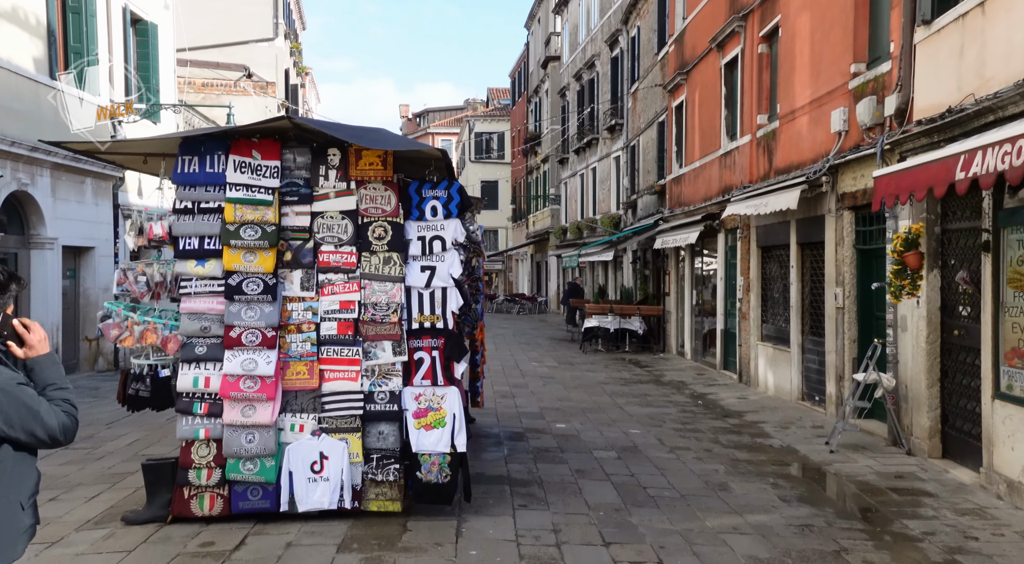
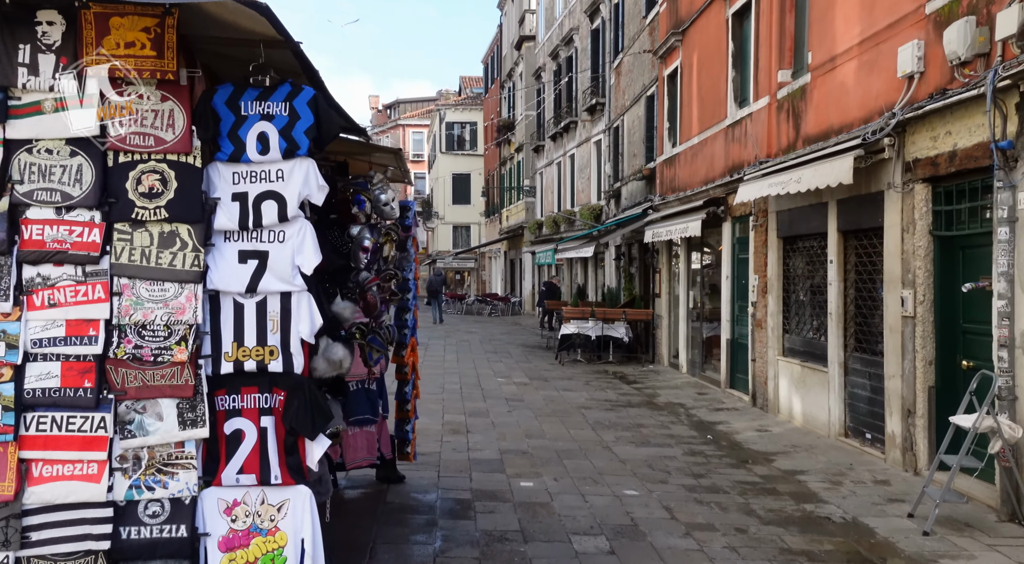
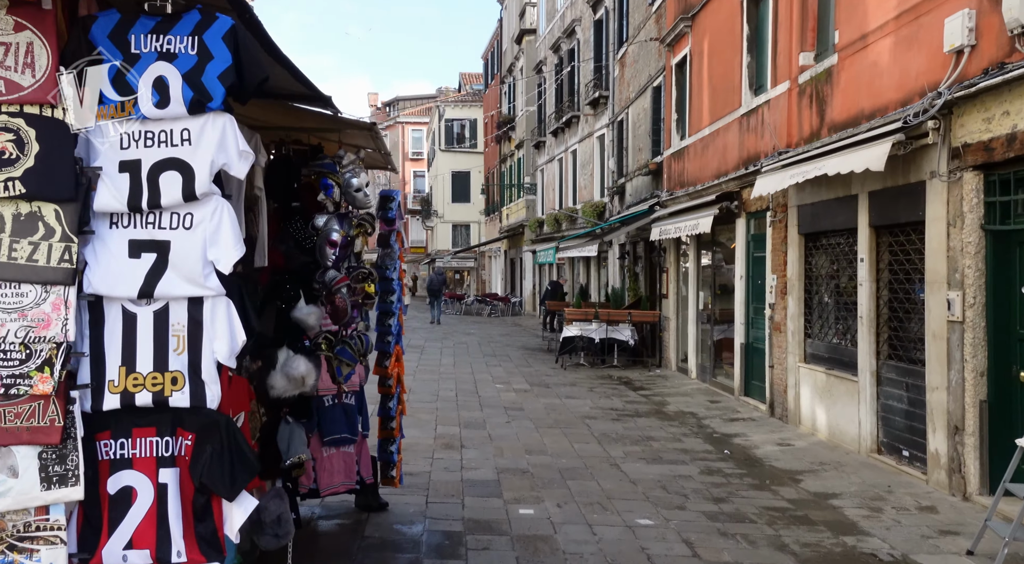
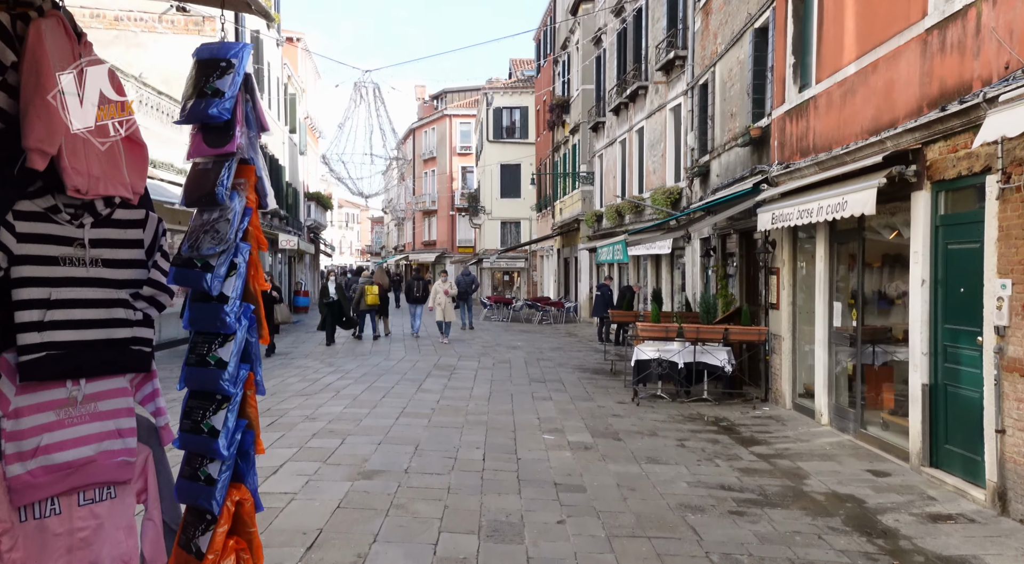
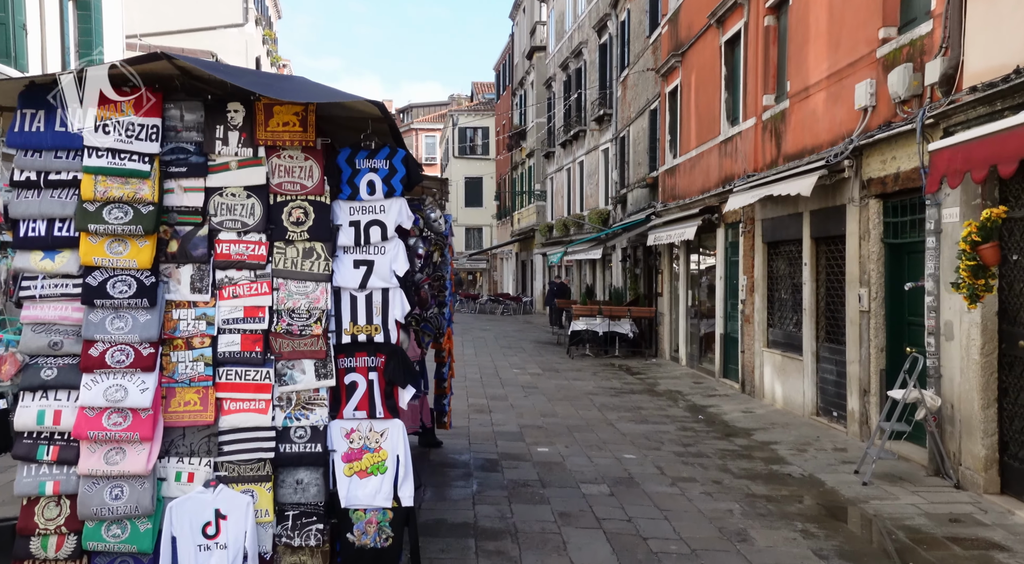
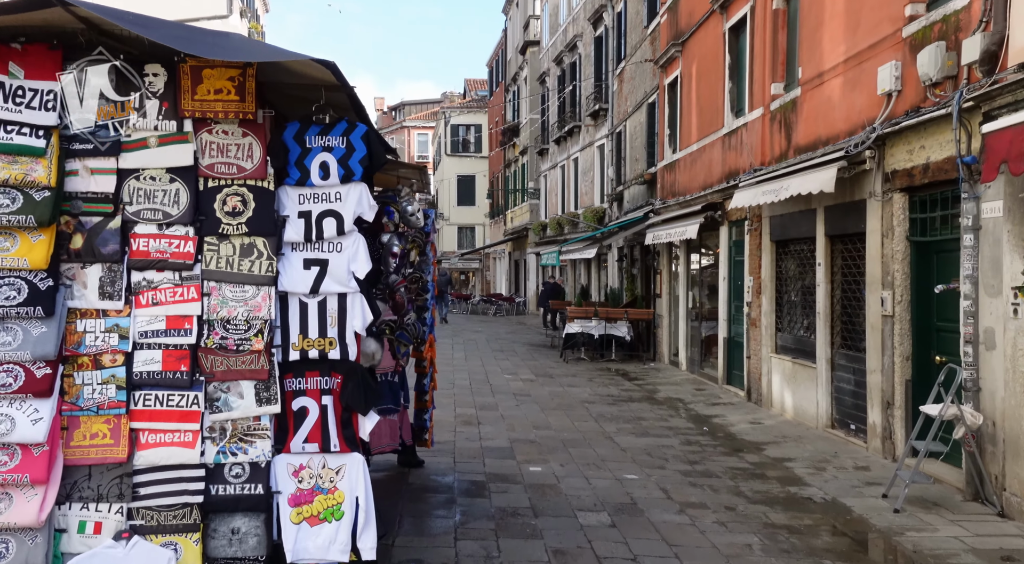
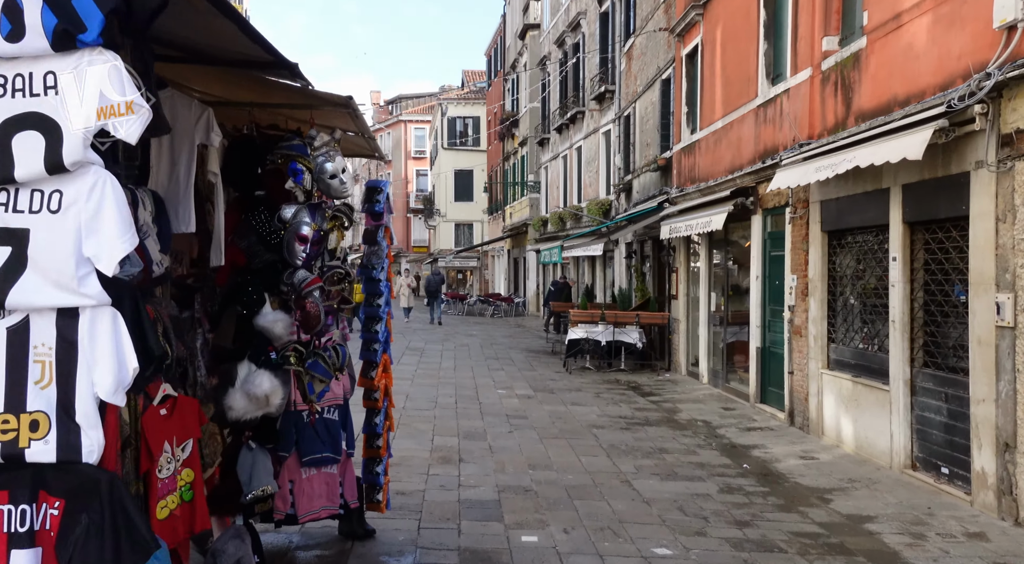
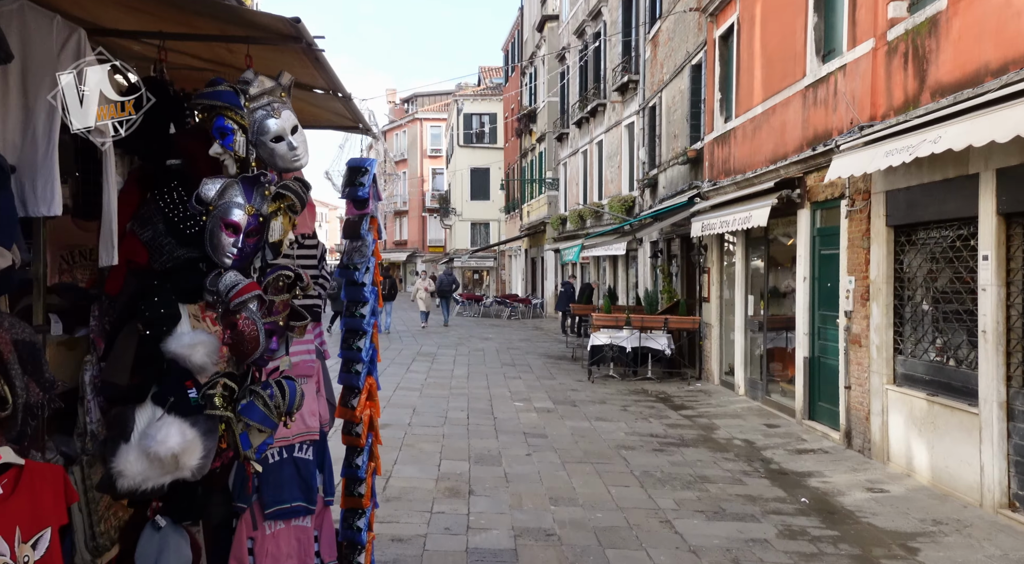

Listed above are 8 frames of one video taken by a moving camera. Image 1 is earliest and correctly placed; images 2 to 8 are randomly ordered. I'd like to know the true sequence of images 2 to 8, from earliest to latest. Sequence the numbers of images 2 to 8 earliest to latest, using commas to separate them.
5, 6, 2, 3, 7, 8, 4
